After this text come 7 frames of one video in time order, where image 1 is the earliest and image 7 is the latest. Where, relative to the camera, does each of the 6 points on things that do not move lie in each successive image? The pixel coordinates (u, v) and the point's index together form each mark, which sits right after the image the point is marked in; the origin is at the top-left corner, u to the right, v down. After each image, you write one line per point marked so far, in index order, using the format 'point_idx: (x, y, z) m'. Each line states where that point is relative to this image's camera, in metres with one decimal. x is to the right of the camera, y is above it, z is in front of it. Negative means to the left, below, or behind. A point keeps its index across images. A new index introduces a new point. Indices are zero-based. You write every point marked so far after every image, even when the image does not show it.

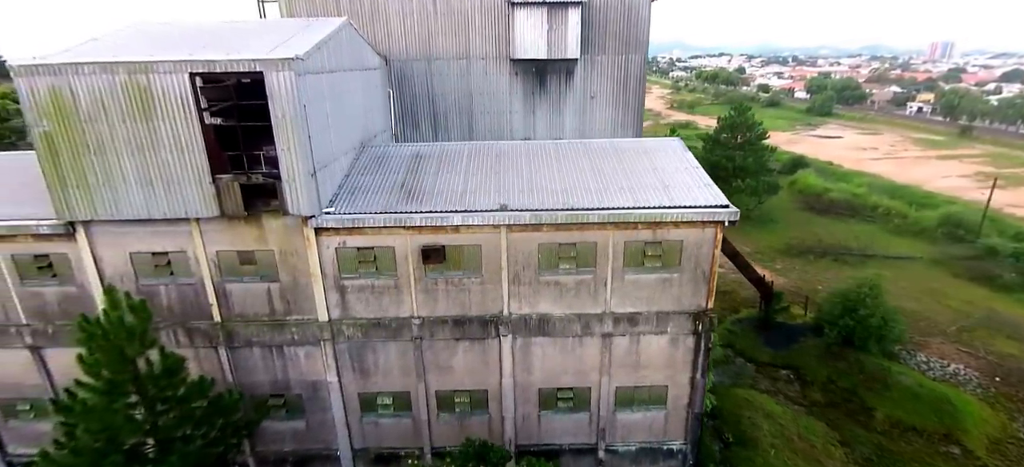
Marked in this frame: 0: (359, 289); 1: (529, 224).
0: (-4.6, -1.7, +16.0) m
1: (+0.5, +0.3, +15.0) m
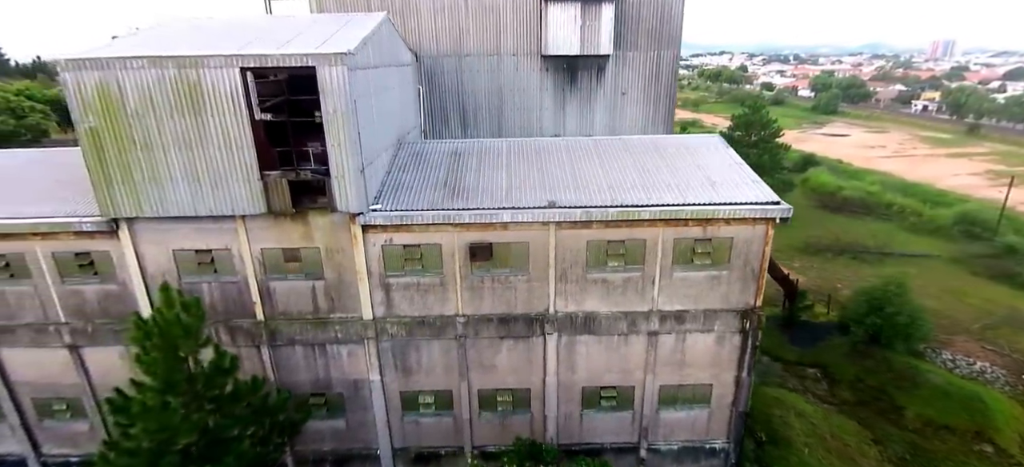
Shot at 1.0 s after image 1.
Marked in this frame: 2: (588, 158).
0: (-3.2, -1.6, +15.8) m
1: (+1.9, +0.4, +14.8) m
2: (+2.5, +2.5, +17.8) m
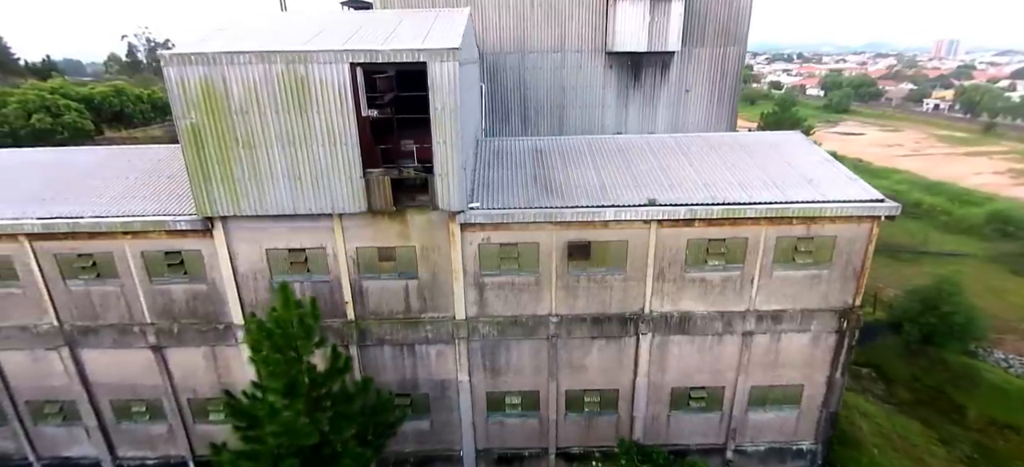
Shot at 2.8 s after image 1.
0: (-0.4, -1.6, +15.6) m
1: (+4.7, +0.4, +14.5) m
2: (+5.3, +2.5, +17.5) m
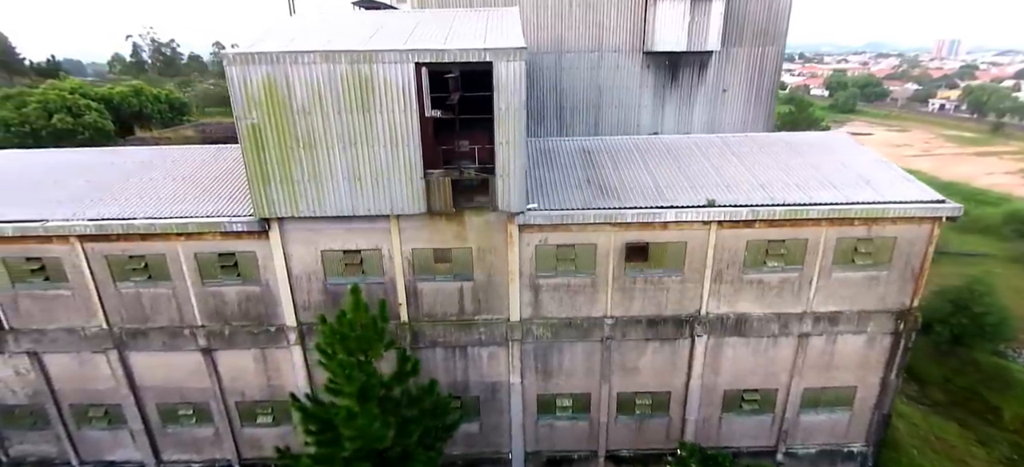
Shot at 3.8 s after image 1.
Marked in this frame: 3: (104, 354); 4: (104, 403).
0: (+1.2, -1.6, +15.4) m
1: (+6.3, +0.4, +14.4) m
2: (+6.9, +2.5, +17.4) m
3: (-12.4, -3.7, +16.3) m
4: (-13.0, -5.4, +17.1) m
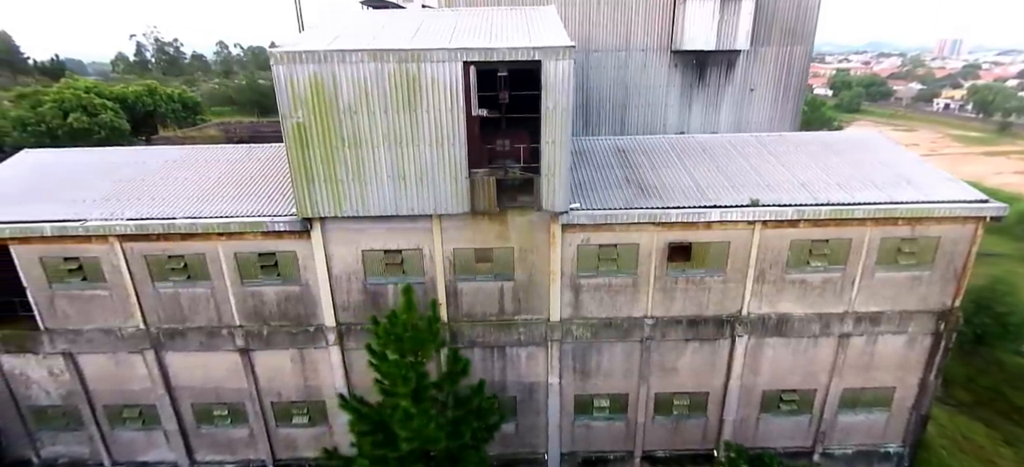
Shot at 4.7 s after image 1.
0: (+2.4, -1.6, +15.3) m
1: (+7.5, +0.4, +14.3) m
2: (+8.1, +2.5, +17.3) m
3: (-11.3, -3.7, +16.2) m
4: (-11.9, -5.4, +17.0) m
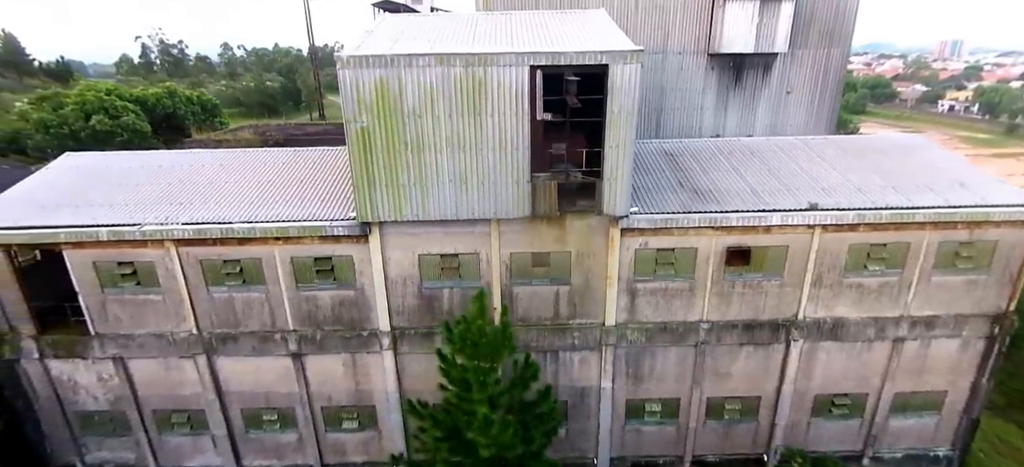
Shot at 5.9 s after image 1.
0: (+4.0, -1.7, +15.3) m
1: (+9.1, +0.3, +14.3) m
2: (+9.7, +2.4, +17.3) m
3: (-9.7, -3.8, +16.1) m
4: (-10.3, -5.5, +16.9) m
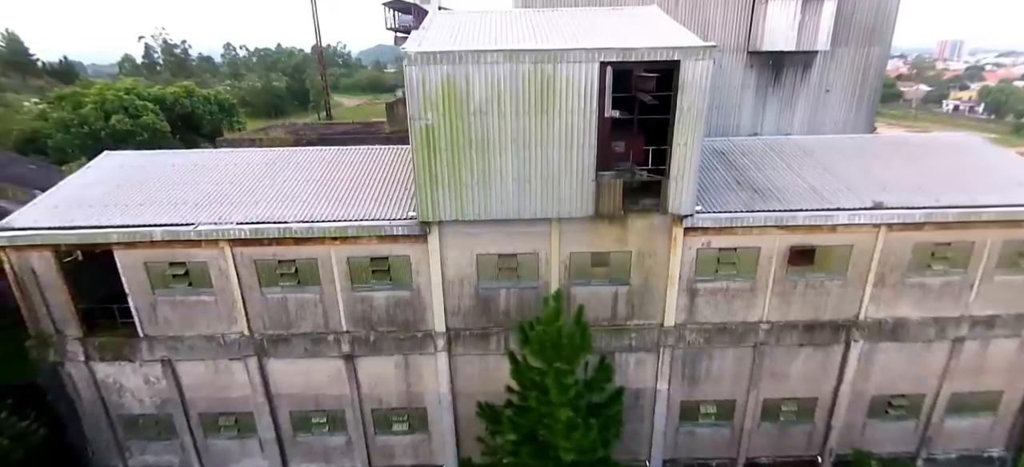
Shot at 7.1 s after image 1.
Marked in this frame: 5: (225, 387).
0: (+5.6, -1.7, +15.1) m
1: (+10.7, +0.3, +14.1) m
2: (+11.3, +2.4, +17.1) m
3: (-8.0, -3.8, +15.8) m
4: (-8.6, -5.5, +16.6) m
5: (-8.7, -4.7, +16.2) m
